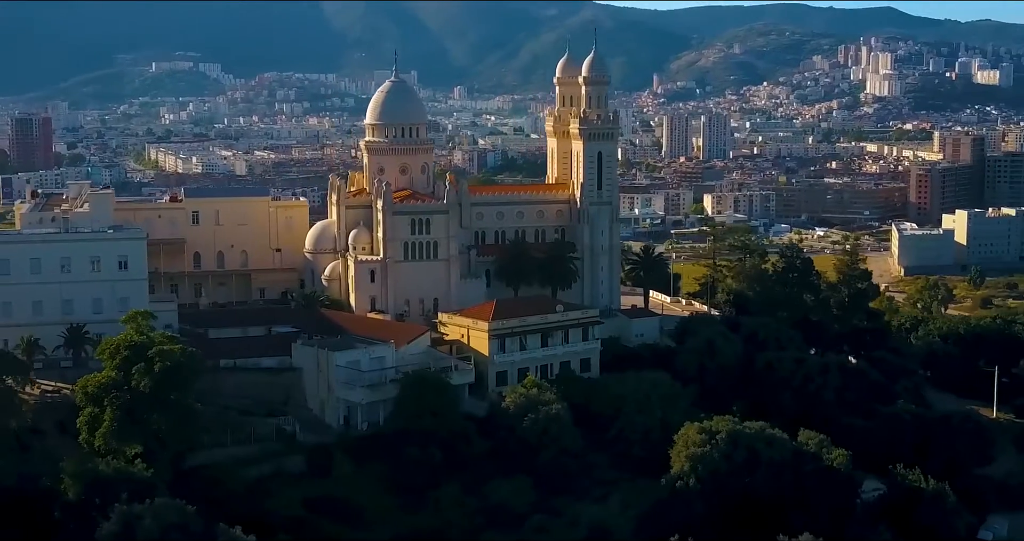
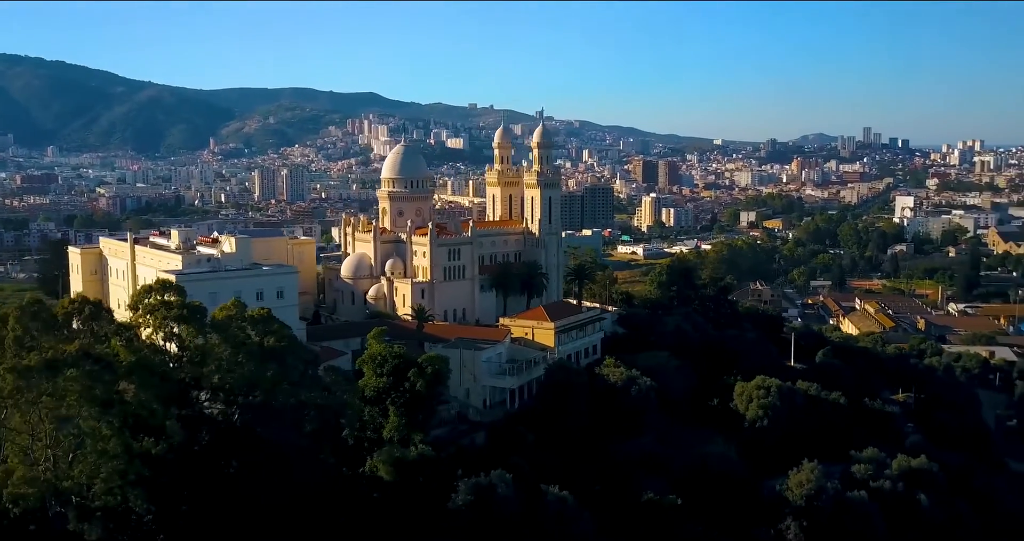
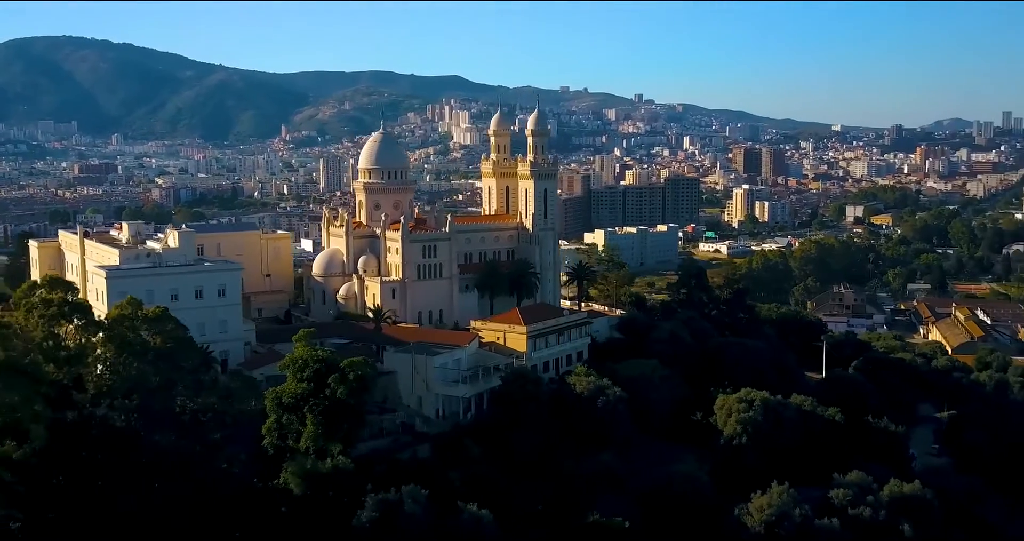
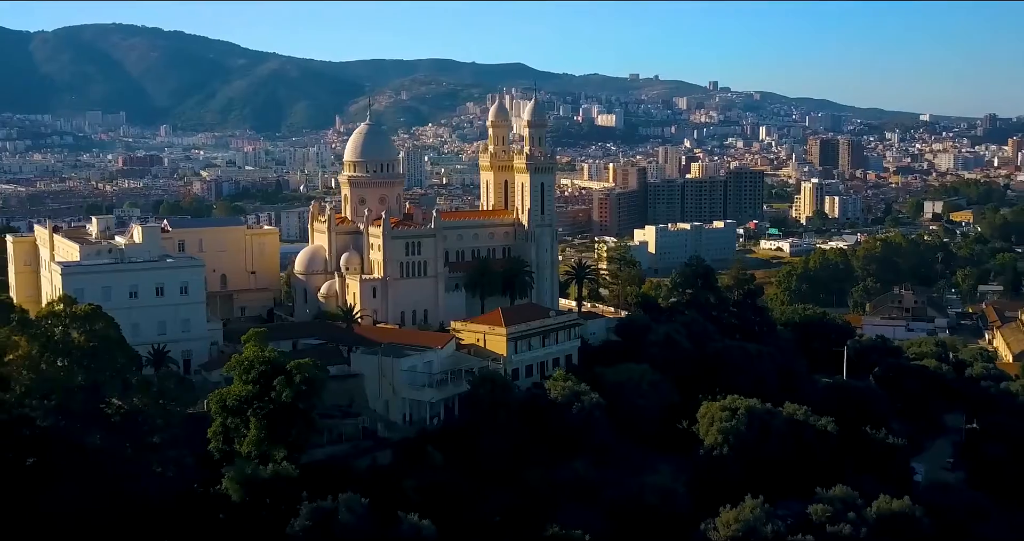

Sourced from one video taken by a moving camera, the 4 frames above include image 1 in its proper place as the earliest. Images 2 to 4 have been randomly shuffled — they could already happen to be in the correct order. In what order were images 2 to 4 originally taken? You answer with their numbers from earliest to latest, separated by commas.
4, 3, 2
